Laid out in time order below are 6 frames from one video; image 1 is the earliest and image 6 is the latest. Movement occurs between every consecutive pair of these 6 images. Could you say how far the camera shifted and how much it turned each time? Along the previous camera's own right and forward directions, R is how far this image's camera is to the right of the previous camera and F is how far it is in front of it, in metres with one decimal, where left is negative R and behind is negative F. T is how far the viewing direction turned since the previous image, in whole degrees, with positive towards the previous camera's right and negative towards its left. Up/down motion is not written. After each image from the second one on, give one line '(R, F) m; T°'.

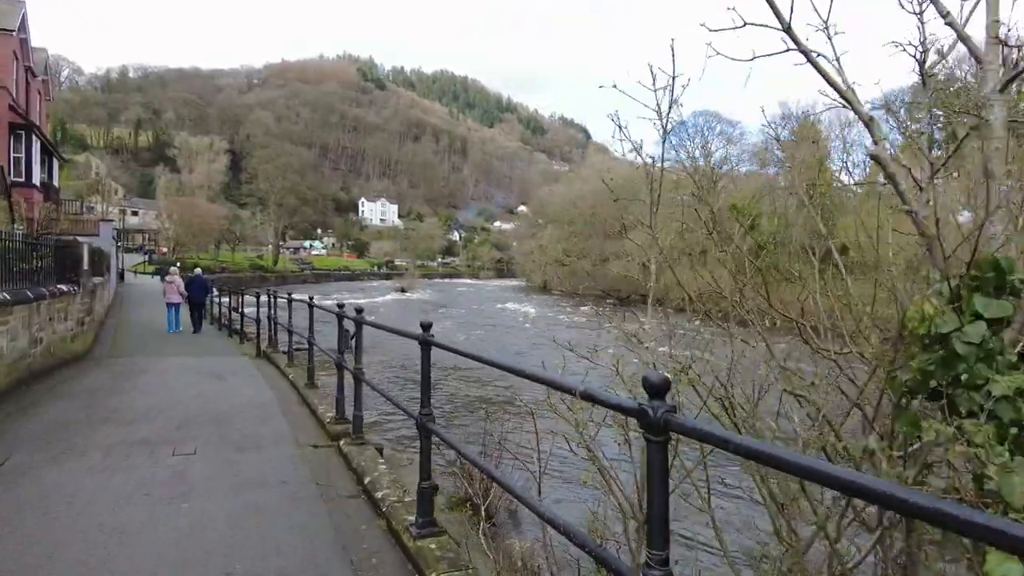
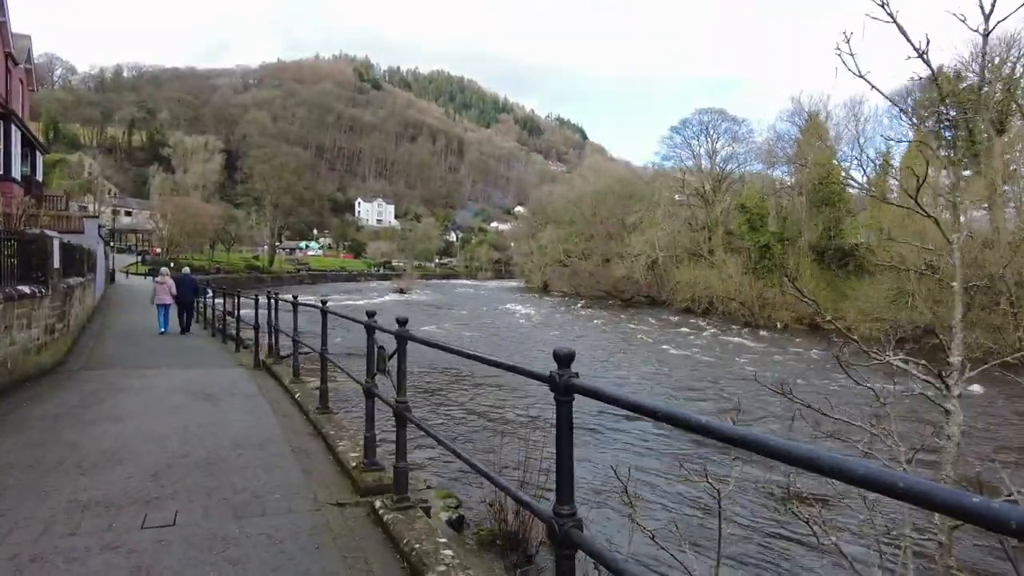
(-0.3, +0.7) m; 0°
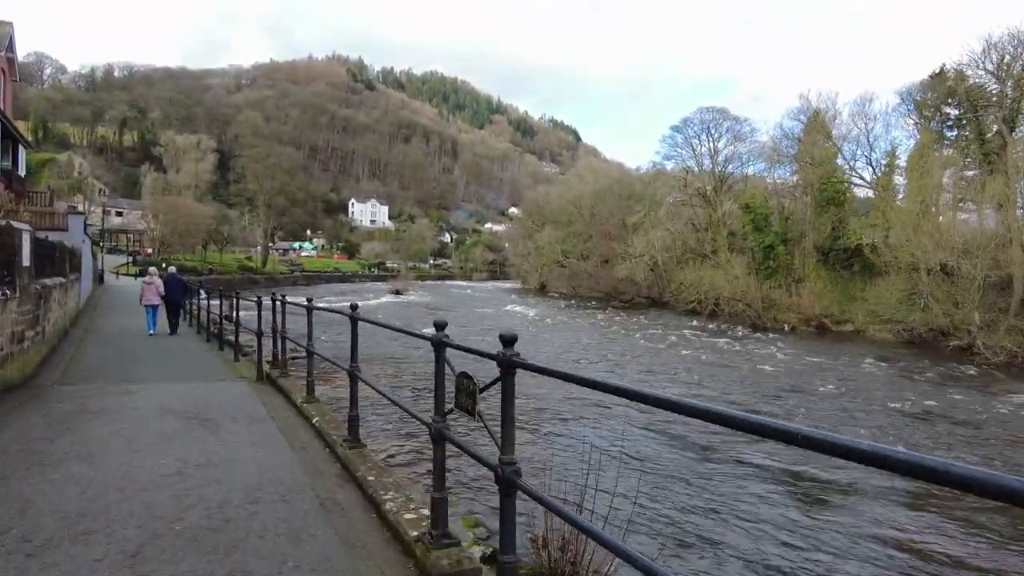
(-0.3, +0.6) m; +1°
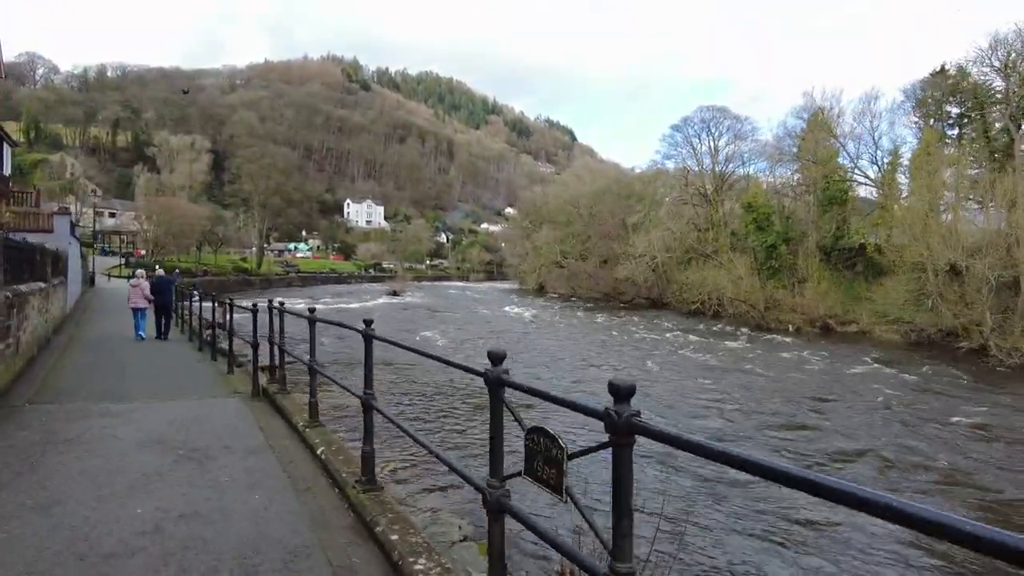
(-0.2, +0.4) m; 0°
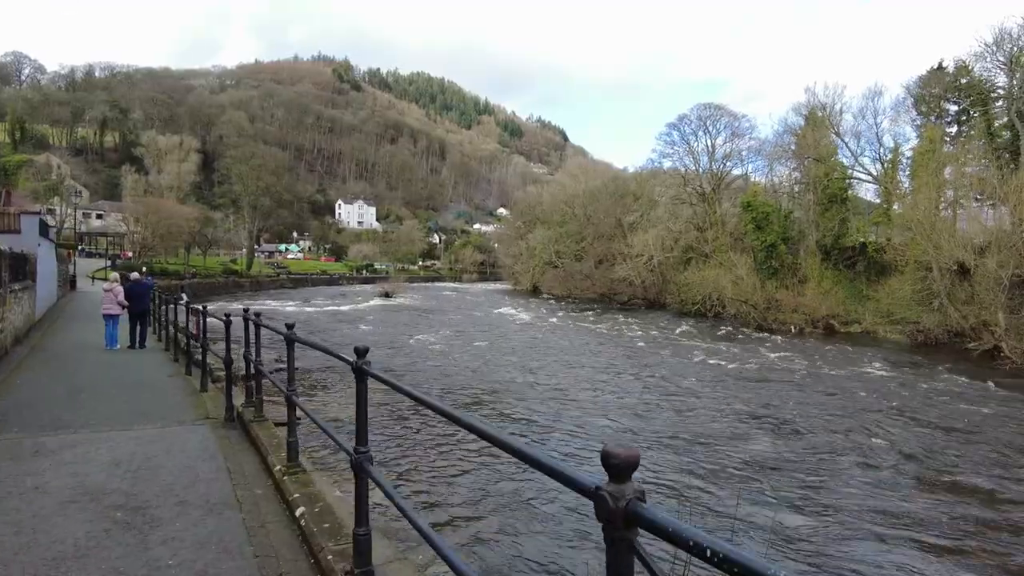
(-0.1, +0.6) m; +1°
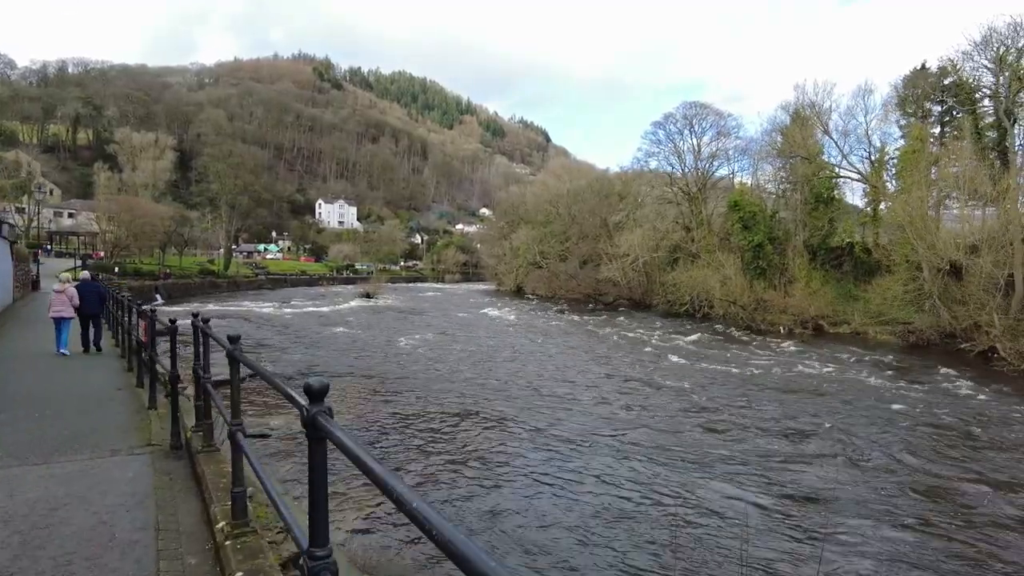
(-0.1, +0.6) m; +2°
